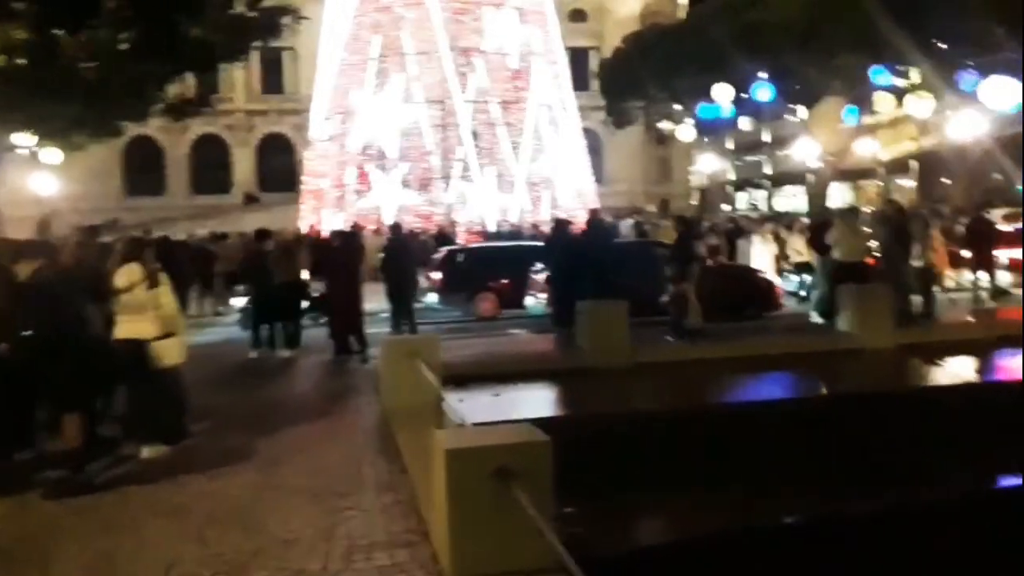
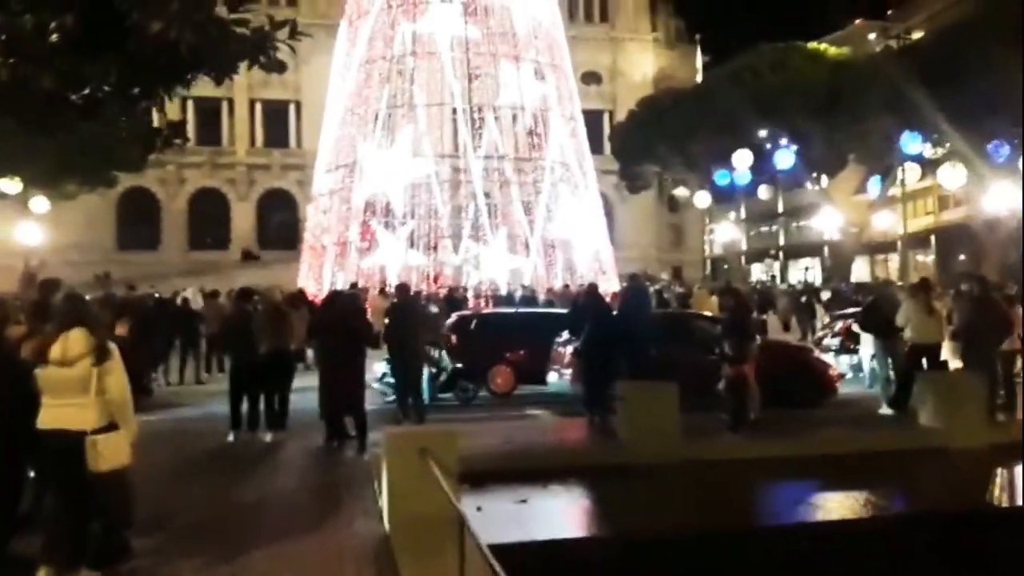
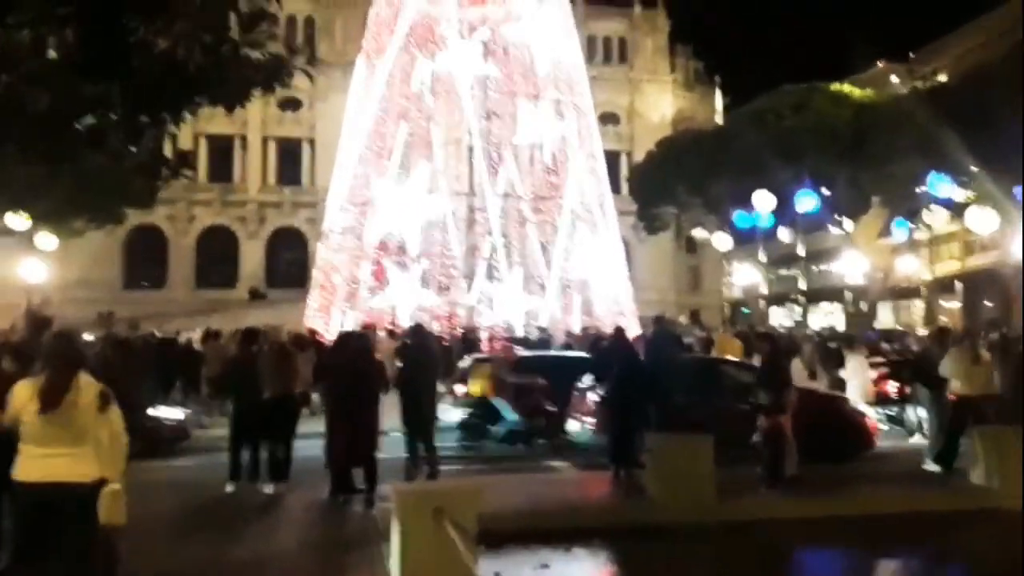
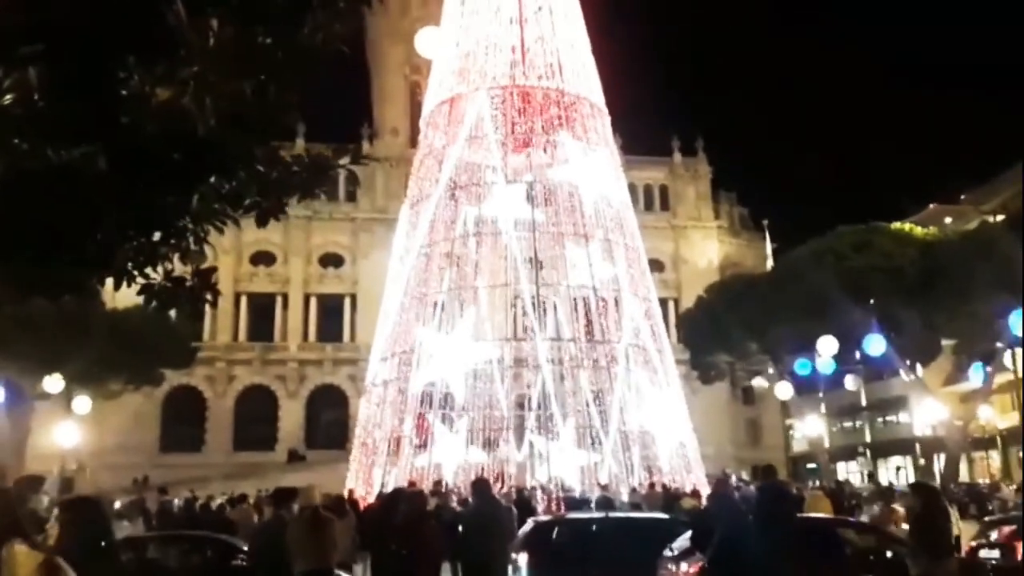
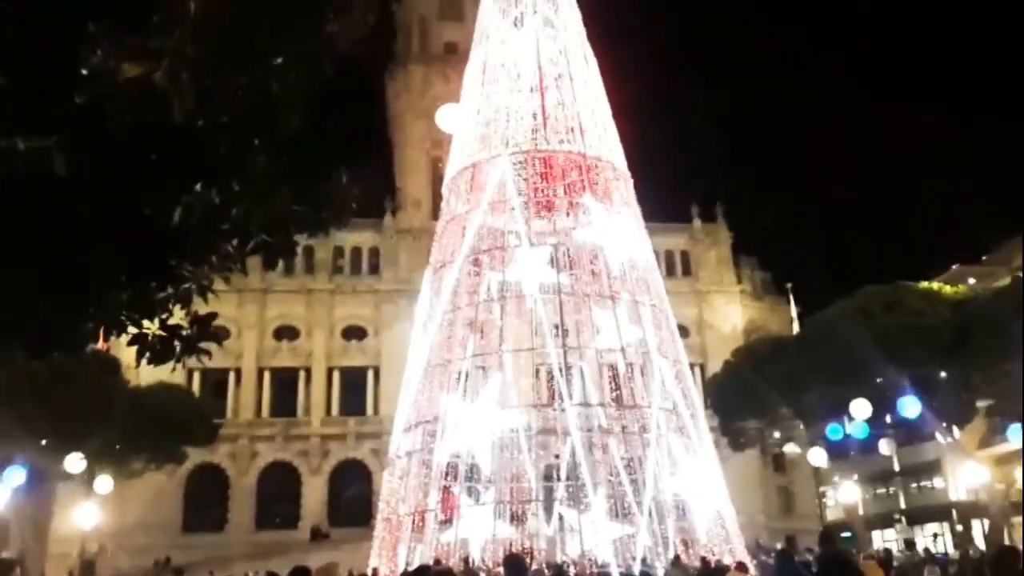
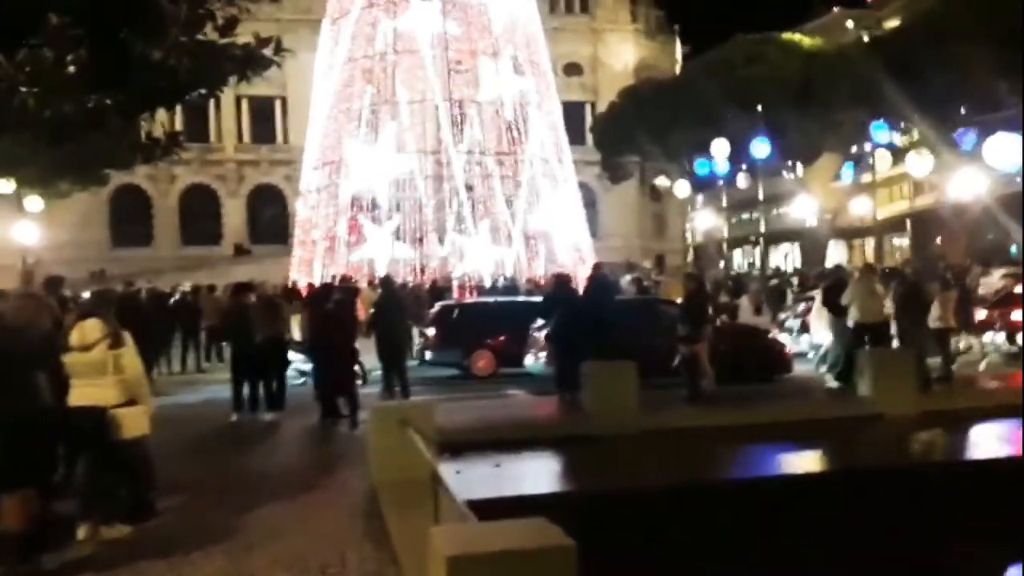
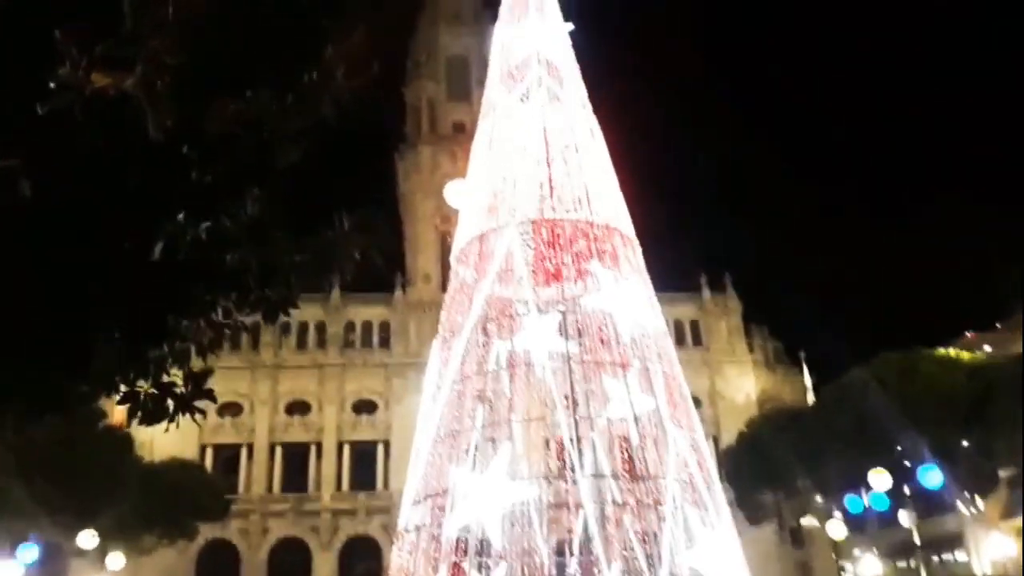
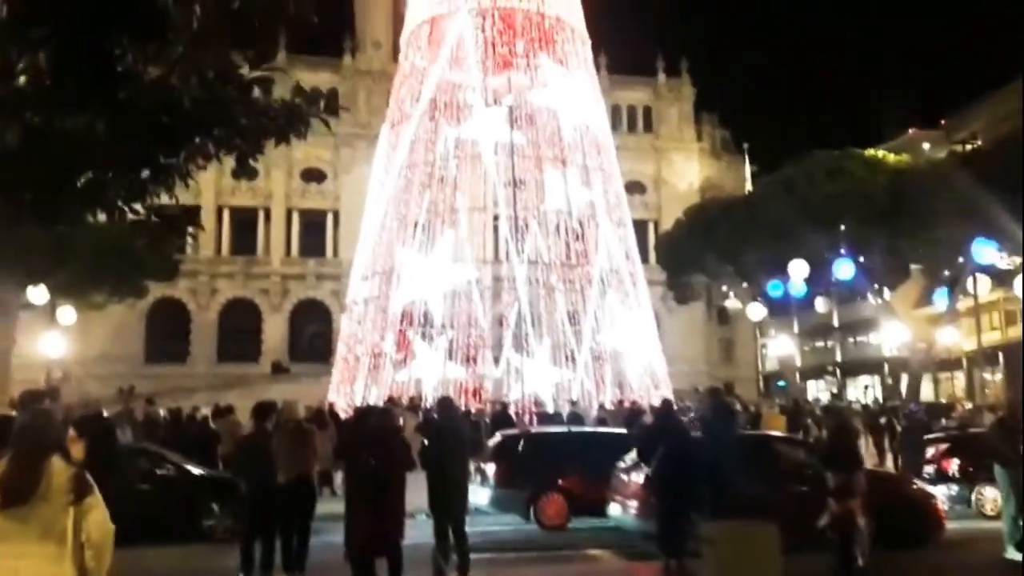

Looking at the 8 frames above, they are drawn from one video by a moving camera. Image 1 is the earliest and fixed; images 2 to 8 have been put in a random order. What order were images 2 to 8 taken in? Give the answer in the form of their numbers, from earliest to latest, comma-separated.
6, 2, 3, 8, 4, 5, 7
